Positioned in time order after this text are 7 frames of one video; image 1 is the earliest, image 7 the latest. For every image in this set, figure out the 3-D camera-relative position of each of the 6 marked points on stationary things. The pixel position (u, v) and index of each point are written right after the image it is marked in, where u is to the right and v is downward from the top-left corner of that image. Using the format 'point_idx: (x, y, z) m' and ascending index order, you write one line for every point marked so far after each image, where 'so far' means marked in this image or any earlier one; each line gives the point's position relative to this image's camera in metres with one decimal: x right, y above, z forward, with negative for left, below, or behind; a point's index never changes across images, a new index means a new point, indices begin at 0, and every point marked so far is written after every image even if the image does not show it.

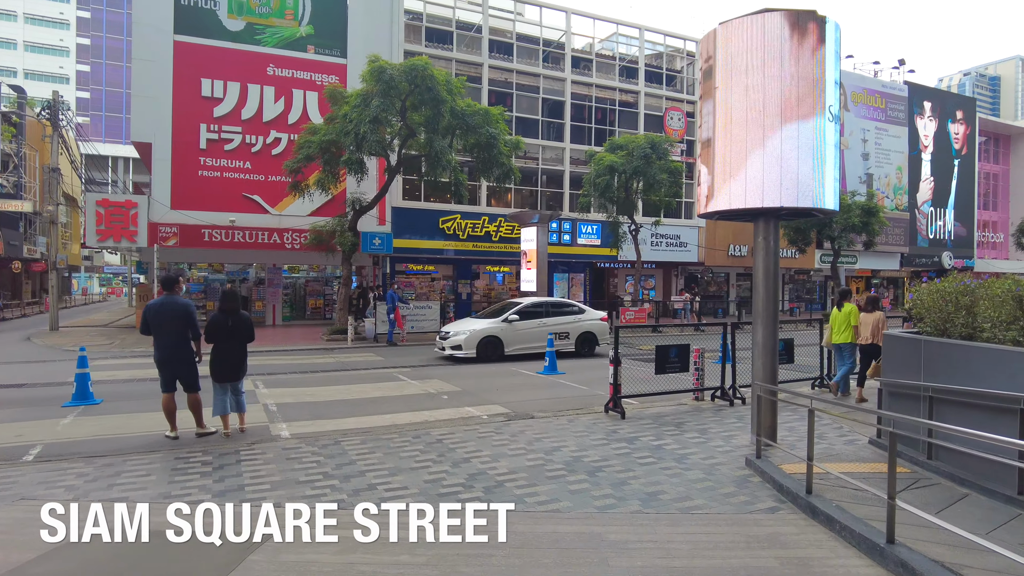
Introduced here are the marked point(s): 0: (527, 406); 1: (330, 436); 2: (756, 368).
0: (+0.2, -1.7, +9.4) m
1: (-2.2, -1.8, +7.7) m
2: (+2.8, -0.9, +7.6) m
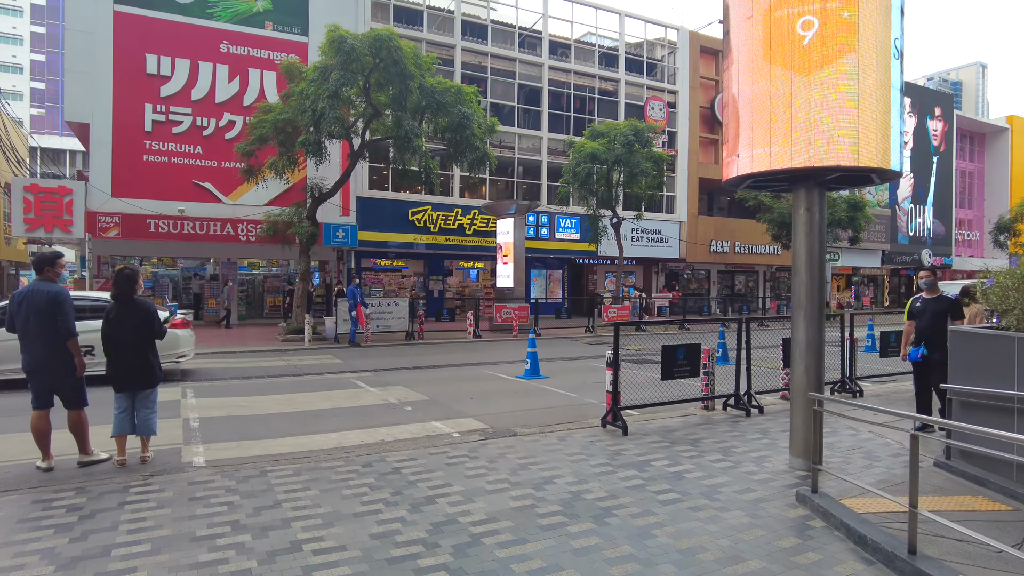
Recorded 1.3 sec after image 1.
0: (0.0, -1.6, +7.7) m
1: (-2.4, -1.6, +6.0) m
2: (+2.6, -0.8, +6.1) m
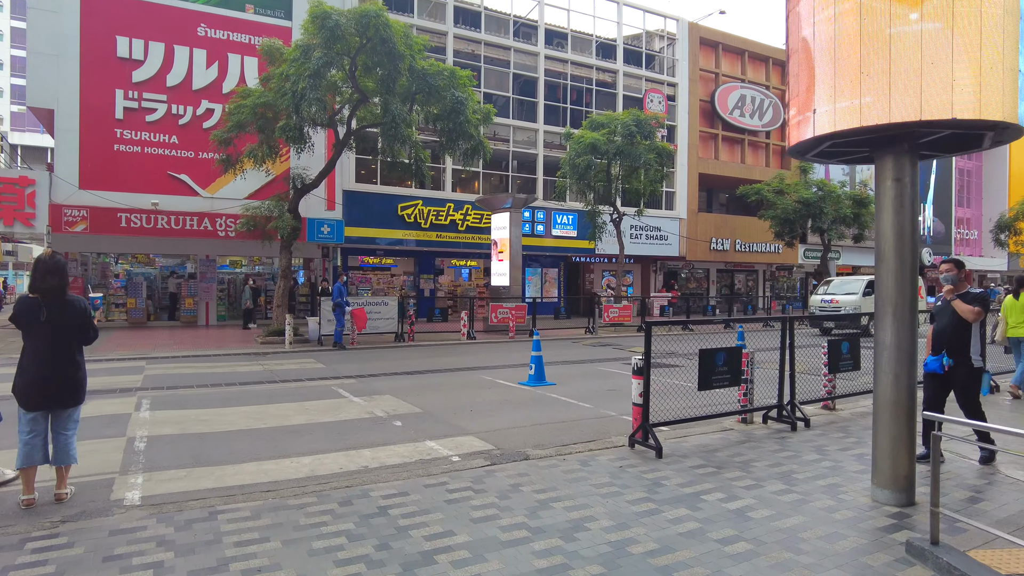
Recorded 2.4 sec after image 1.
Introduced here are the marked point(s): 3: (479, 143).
0: (+0.1, -1.5, +6.5) m
1: (-2.2, -1.5, +4.7) m
2: (+2.7, -0.7, +4.9) m
3: (-0.9, +4.1, +18.5) m
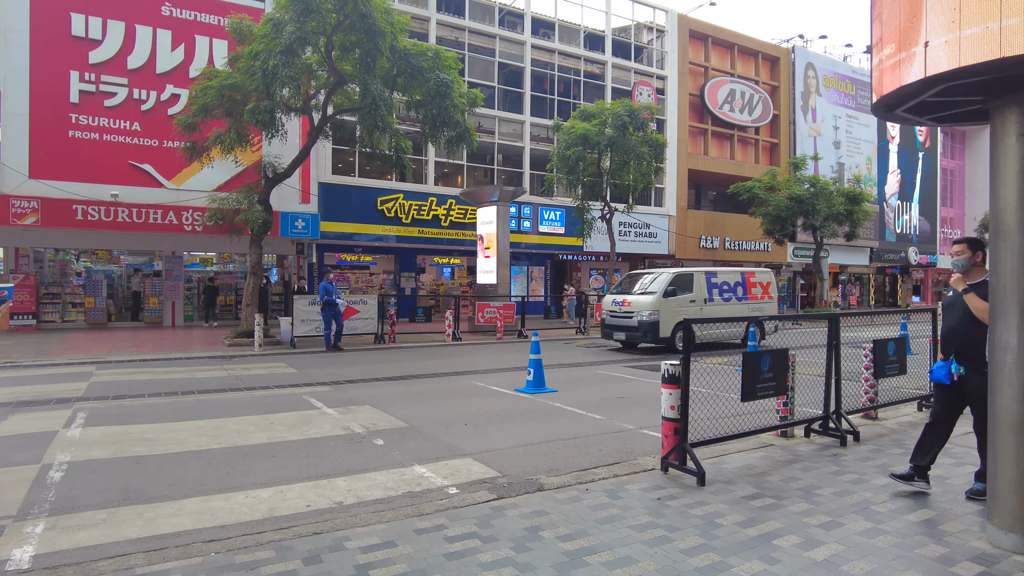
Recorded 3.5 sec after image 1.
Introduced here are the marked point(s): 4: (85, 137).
0: (+0.1, -1.4, +5.4) m
1: (-2.1, -1.5, +3.5) m
2: (+2.9, -0.6, +3.8) m
3: (-1.2, +4.2, +17.3) m
4: (-12.1, +4.3, +18.5) m
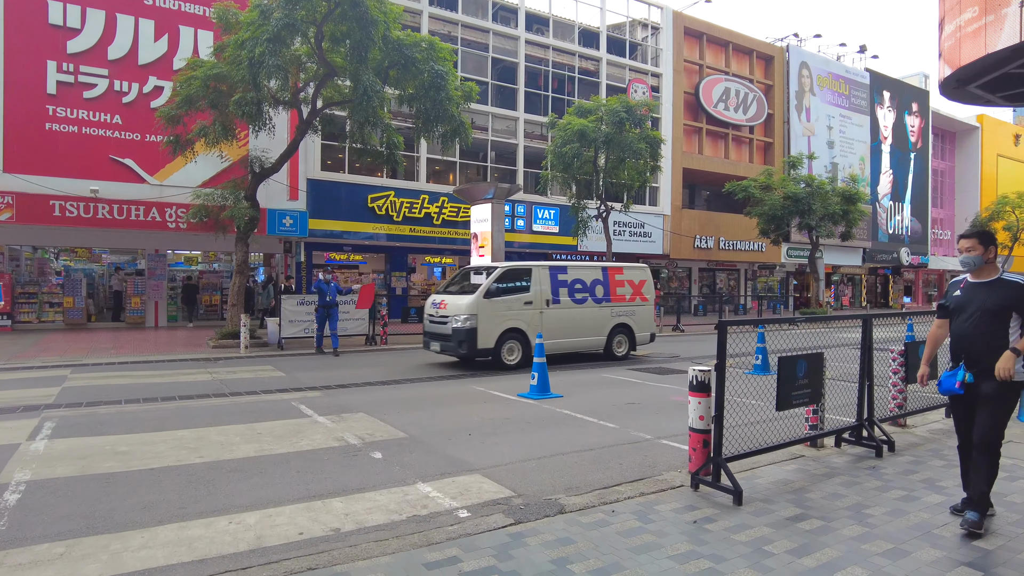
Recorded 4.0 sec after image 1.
0: (+0.2, -1.4, +4.9) m
1: (-2.0, -1.5, +3.0) m
2: (+3.0, -0.6, +3.4) m
3: (-1.3, +4.2, +16.8) m
4: (-12.2, +4.3, +17.8) m
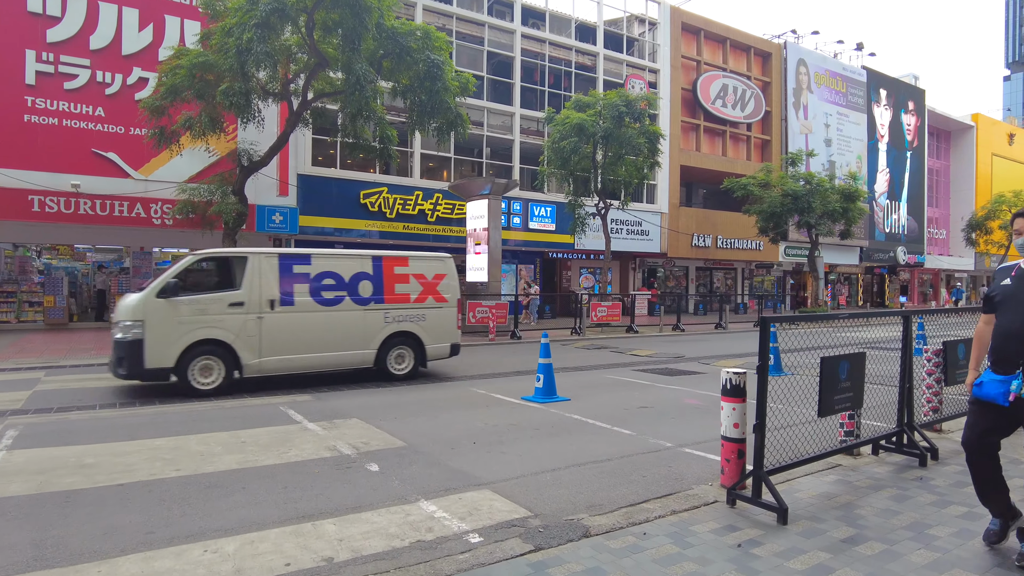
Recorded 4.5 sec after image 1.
0: (+0.3, -1.4, +4.3) m
1: (-1.9, -1.4, +2.4) m
2: (+3.1, -0.6, +2.9) m
3: (-1.4, +4.2, +16.2) m
4: (-12.3, +4.4, +17.1) m
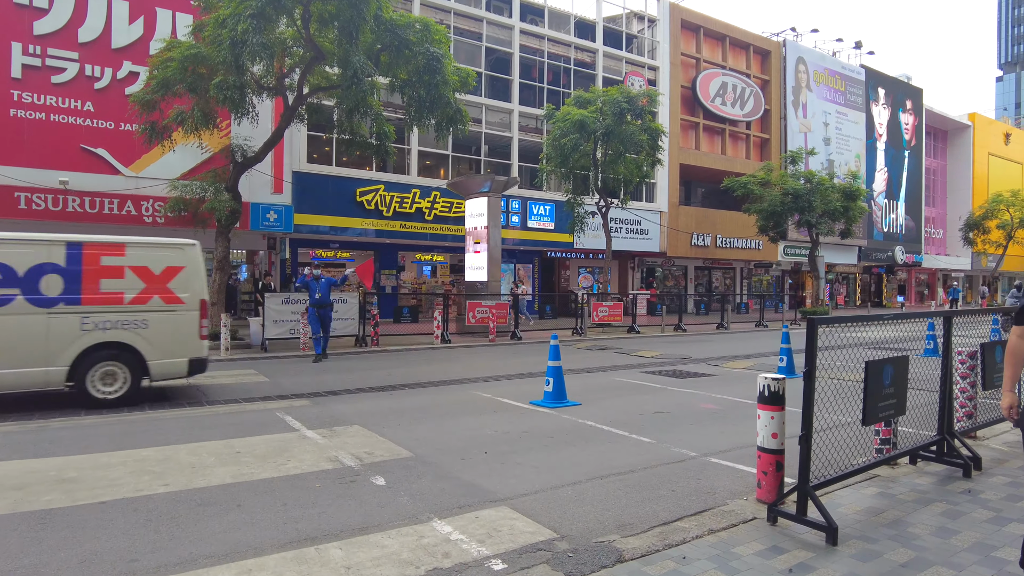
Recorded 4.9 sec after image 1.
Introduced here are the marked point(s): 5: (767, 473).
0: (+0.4, -1.4, +4.0) m
1: (-1.7, -1.4, +2.0) m
2: (+3.2, -0.5, +2.5) m
3: (-1.4, +4.3, +15.8) m
4: (-12.3, +4.4, +16.6) m
5: (+1.7, -1.2, +4.3) m
